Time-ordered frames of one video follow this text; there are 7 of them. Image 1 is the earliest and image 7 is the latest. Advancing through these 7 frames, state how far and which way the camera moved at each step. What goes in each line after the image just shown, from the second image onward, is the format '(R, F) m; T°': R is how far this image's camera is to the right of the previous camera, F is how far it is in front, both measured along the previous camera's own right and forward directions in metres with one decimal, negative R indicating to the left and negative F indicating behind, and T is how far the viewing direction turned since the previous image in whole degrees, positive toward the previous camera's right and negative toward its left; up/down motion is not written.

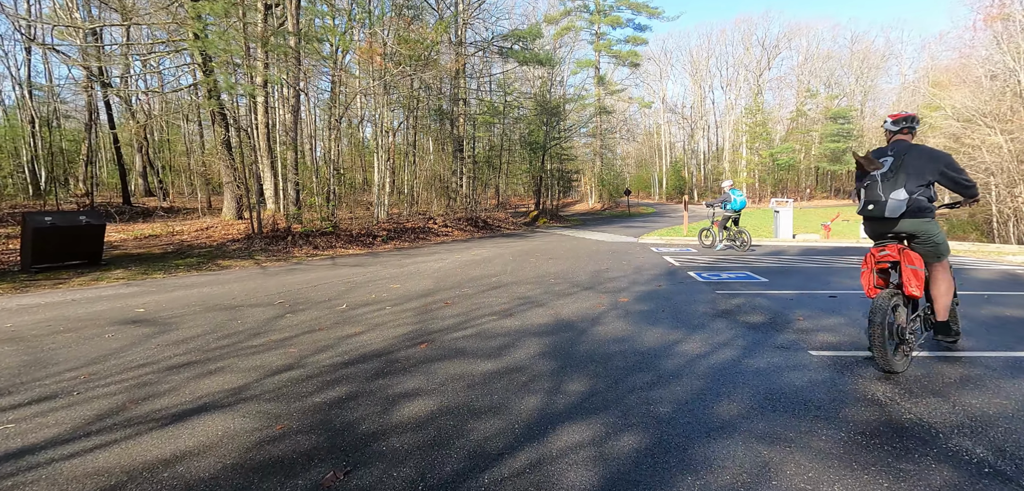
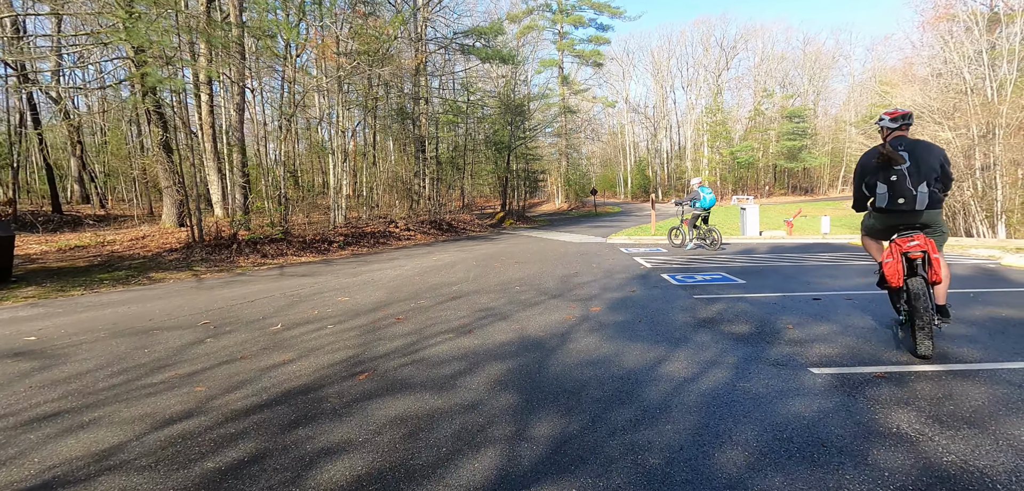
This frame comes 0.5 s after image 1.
(+0.1, +0.7) m; +4°
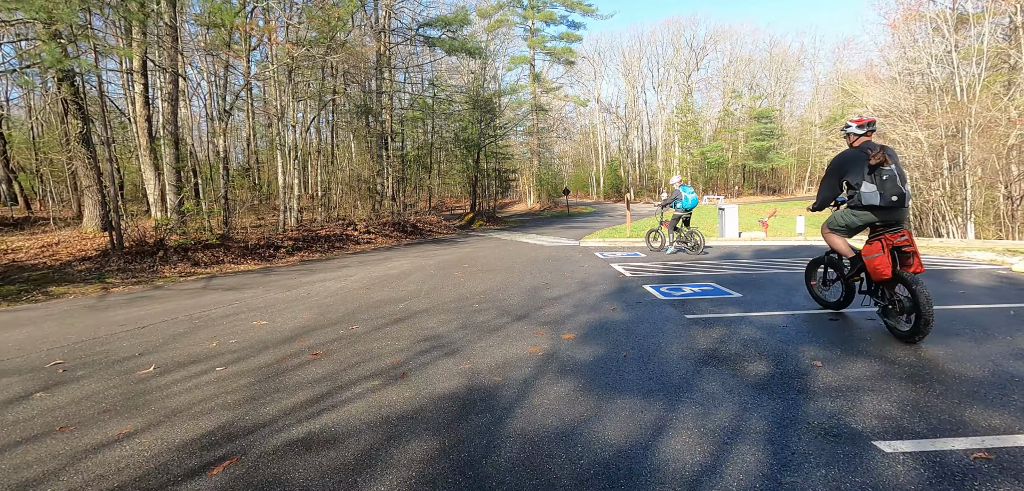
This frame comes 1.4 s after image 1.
(+0.2, +1.2) m; +3°
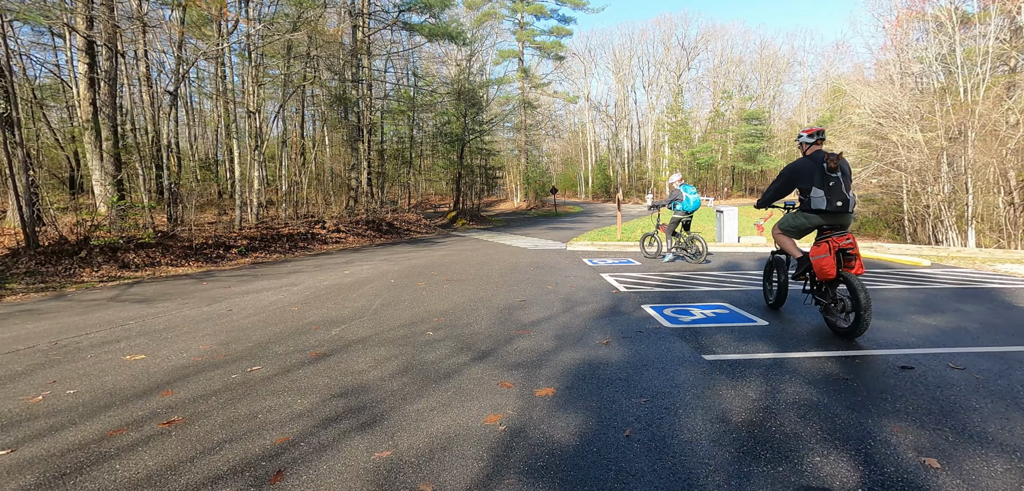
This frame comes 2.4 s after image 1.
(+0.2, +1.4) m; +1°
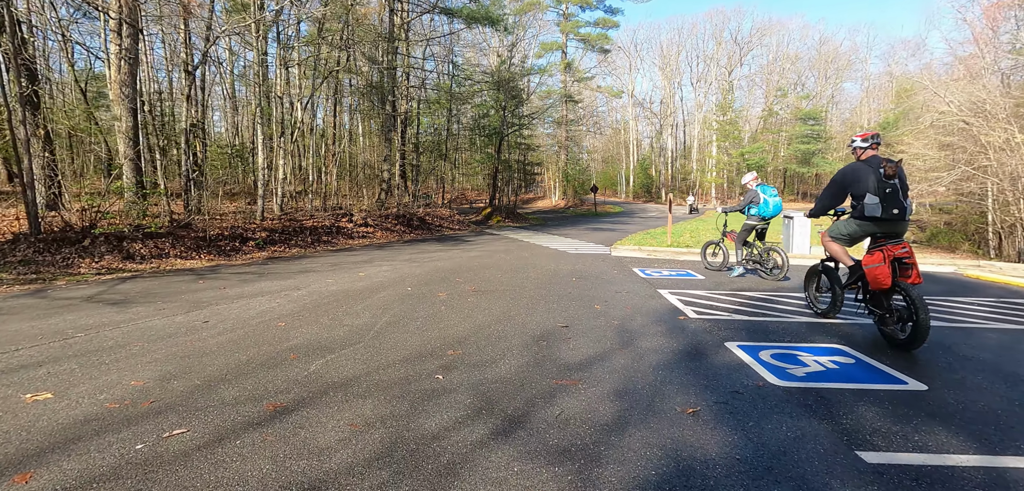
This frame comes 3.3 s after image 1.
(-0.1, +1.4) m; -4°
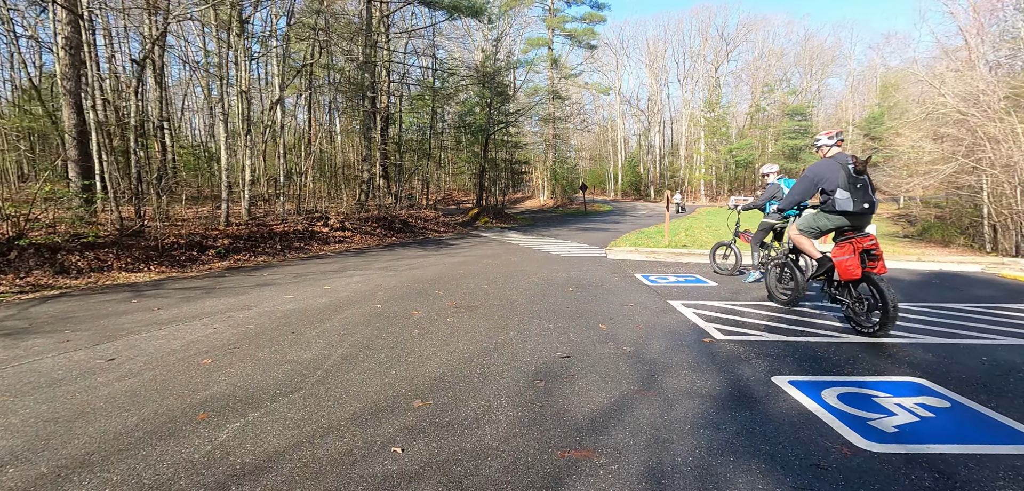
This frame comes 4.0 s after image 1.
(0.0, +1.0) m; +1°
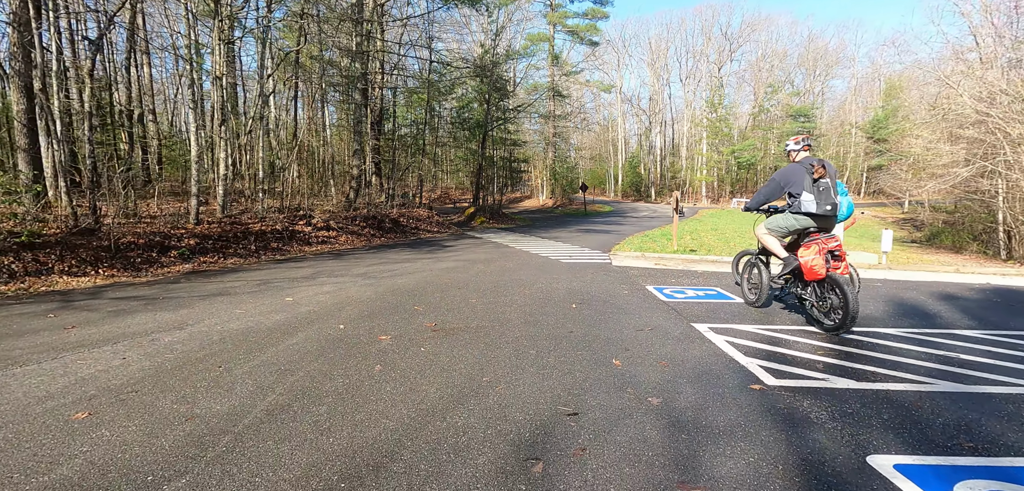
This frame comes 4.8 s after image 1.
(+0.1, +1.1) m; 0°
